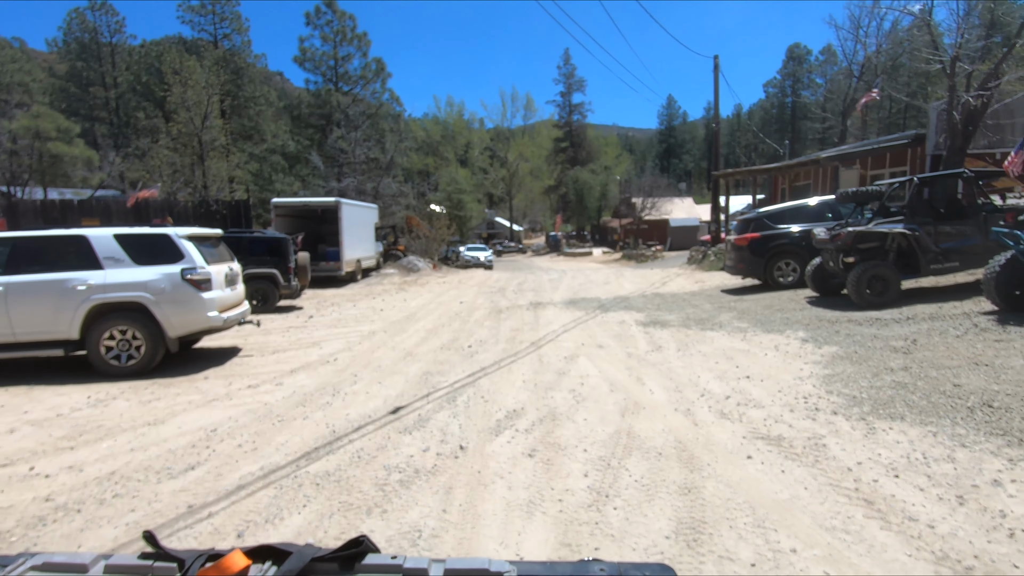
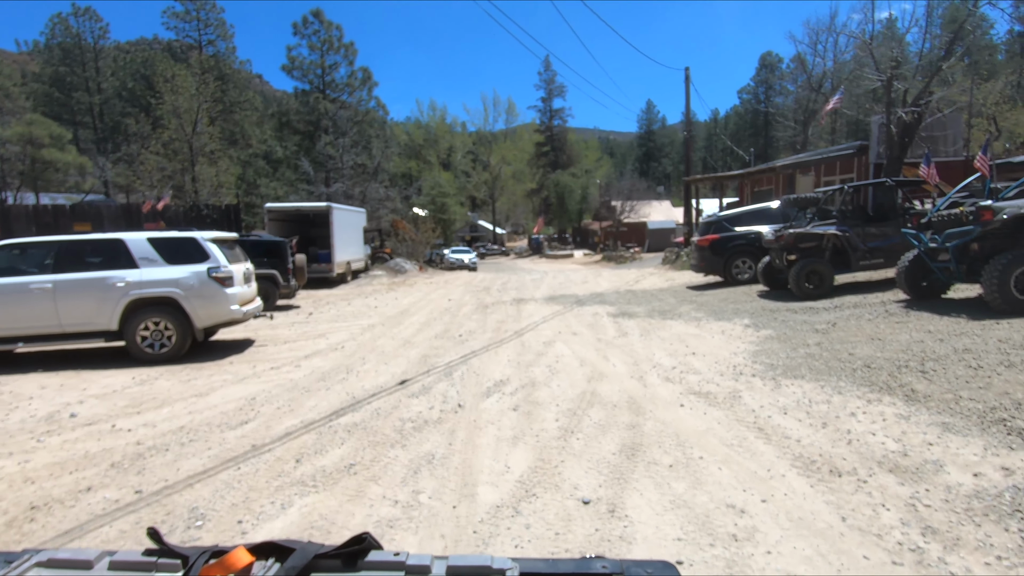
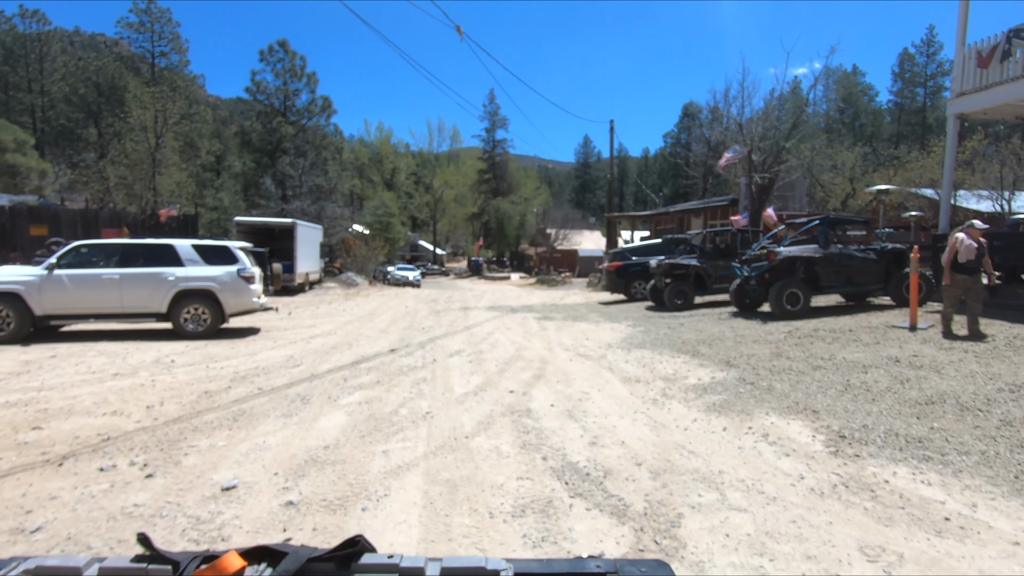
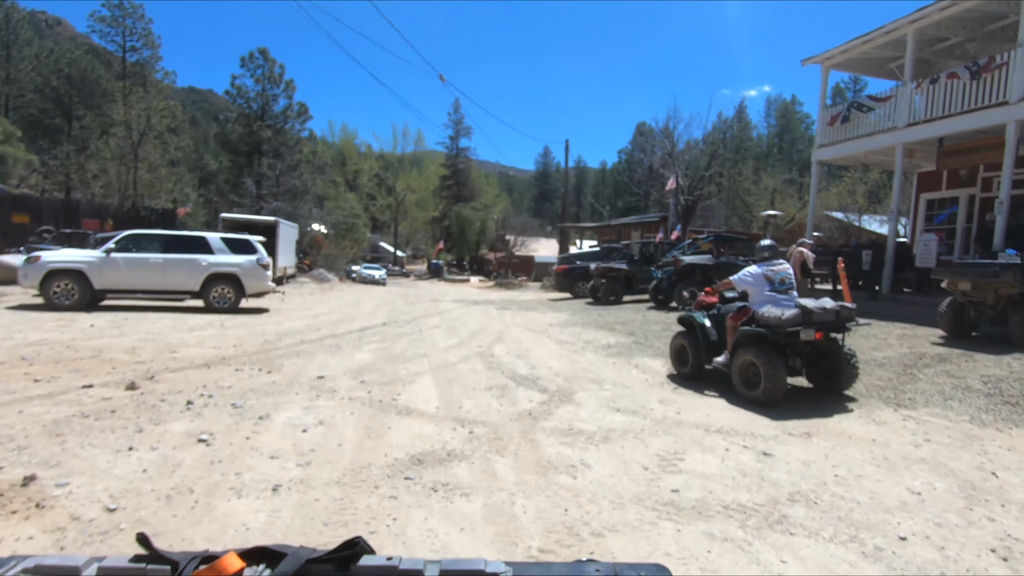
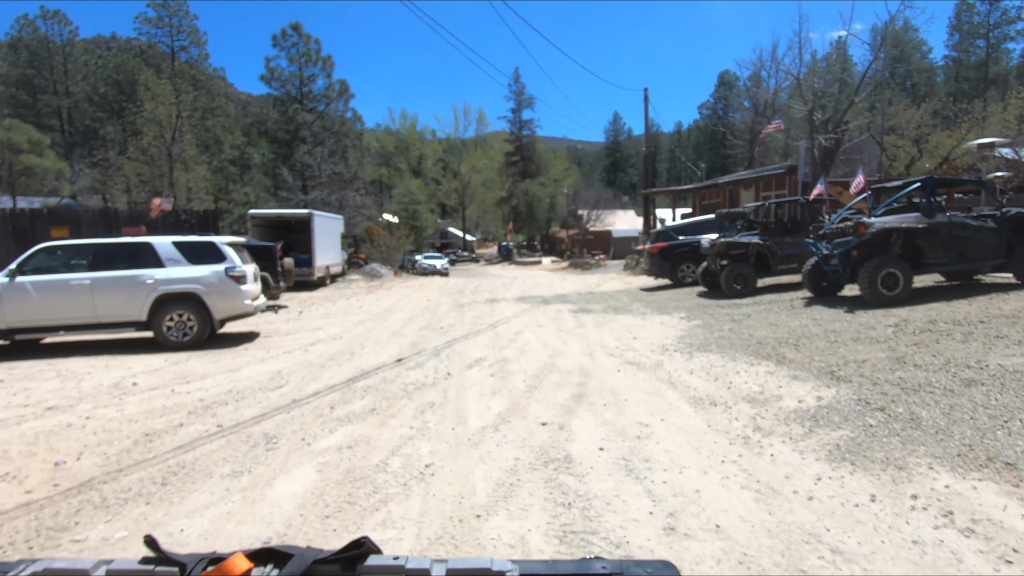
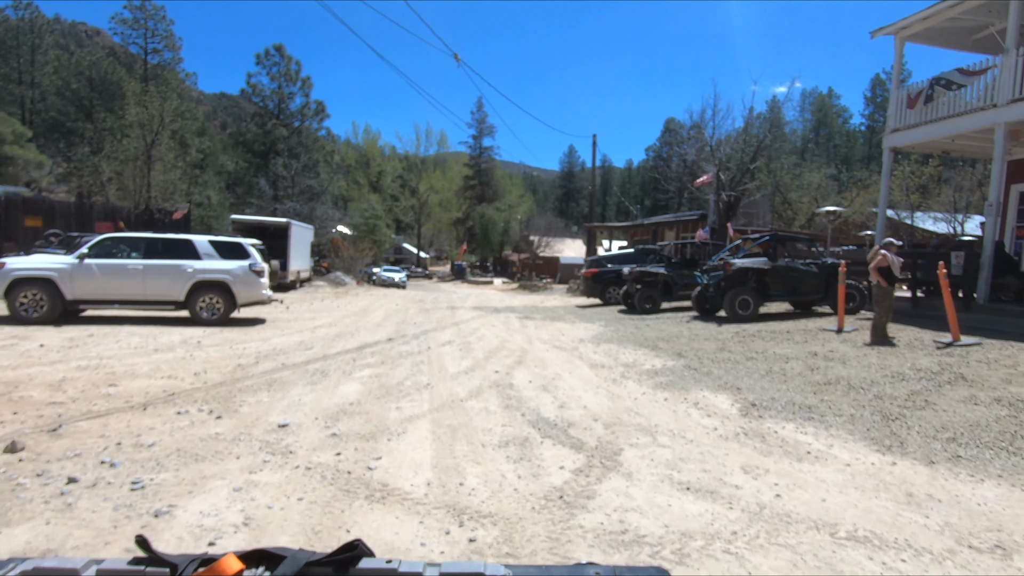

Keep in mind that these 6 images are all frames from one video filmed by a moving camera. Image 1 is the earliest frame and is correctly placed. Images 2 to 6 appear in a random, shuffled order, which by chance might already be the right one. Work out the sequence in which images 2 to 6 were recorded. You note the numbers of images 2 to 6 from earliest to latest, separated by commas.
2, 5, 3, 6, 4
